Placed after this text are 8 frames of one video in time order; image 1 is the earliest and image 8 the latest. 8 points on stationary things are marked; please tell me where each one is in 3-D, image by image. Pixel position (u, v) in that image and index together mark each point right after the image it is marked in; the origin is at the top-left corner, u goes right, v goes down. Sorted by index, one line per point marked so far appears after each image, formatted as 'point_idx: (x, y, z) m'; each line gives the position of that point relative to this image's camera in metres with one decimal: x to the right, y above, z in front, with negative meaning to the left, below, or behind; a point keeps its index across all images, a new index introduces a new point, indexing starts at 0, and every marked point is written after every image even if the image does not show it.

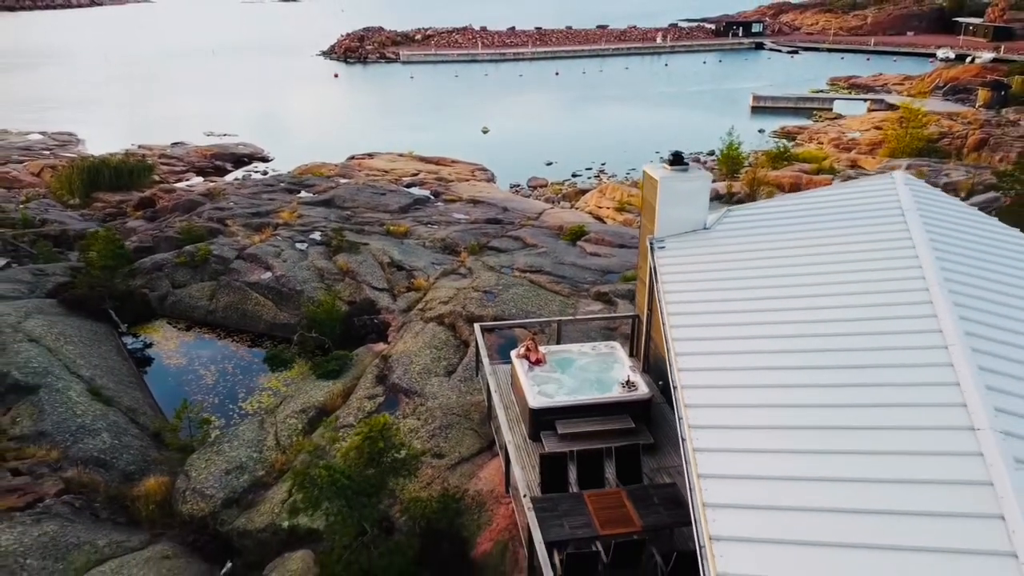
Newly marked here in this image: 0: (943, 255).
0: (+3.8, +0.3, +7.1) m
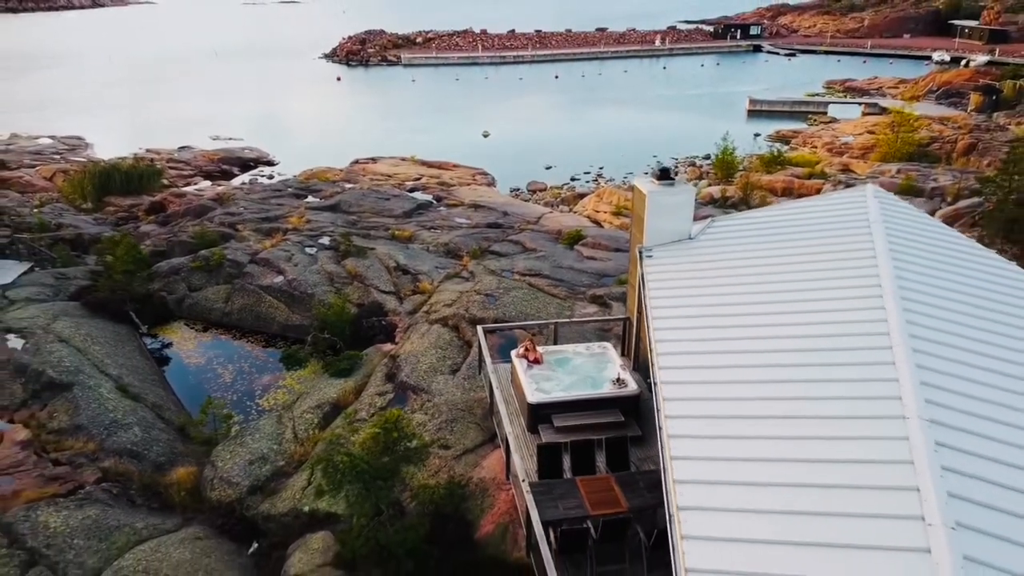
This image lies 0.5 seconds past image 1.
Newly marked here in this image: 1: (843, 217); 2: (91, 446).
0: (+3.8, +0.2, +7.9) m
1: (+4.0, +0.9, +9.5) m
2: (-5.2, -2.0, +10.0) m
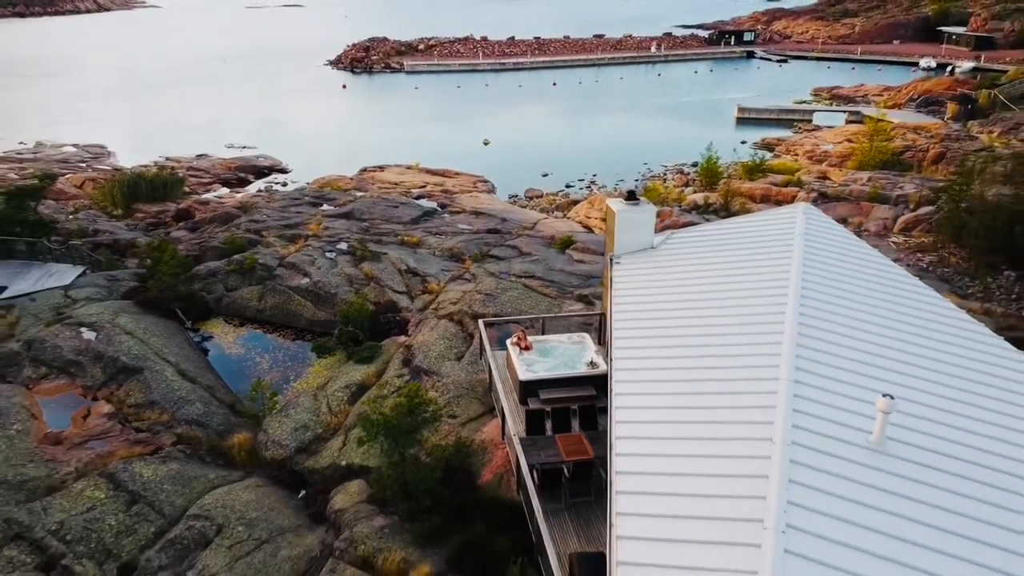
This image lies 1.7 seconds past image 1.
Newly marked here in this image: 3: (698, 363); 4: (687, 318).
0: (+3.8, +0.2, +10.1) m
1: (+3.9, +0.8, +11.8) m
2: (-5.3, -2.0, +12.3) m
3: (+2.0, -0.8, +8.5) m
4: (+2.1, -0.3, +9.6) m
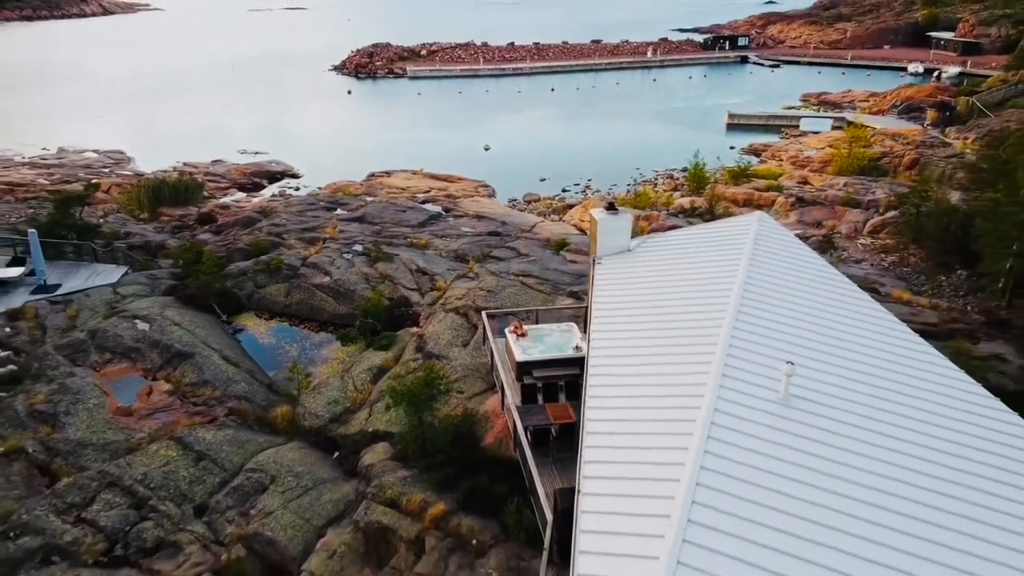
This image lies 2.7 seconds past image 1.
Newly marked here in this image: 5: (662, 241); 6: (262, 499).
0: (+3.7, +0.3, +12.3) m
1: (+3.9, +0.9, +14.0) m
2: (-5.3, -1.9, +14.5) m
3: (+2.0, -0.7, +10.7) m
4: (+2.1, -0.3, +11.8) m
5: (+2.7, +0.8, +14.5) m
6: (-3.6, -3.0, +11.4) m
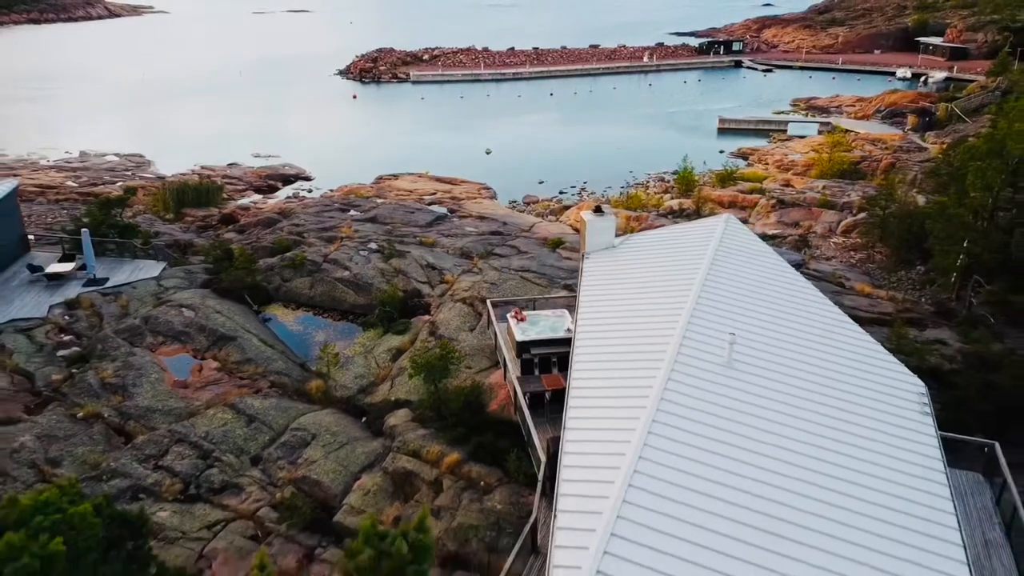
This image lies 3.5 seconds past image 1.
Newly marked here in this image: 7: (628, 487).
0: (+3.7, +0.5, +14.7) m
1: (+3.9, +1.1, +16.4) m
2: (-5.3, -1.7, +16.8) m
3: (+2.0, -0.5, +13.0) m
4: (+2.1, -0.1, +14.2) m
5: (+2.7, +1.0, +16.8) m
6: (-3.5, -2.8, +13.7) m
7: (+1.2, -2.2, +7.9) m
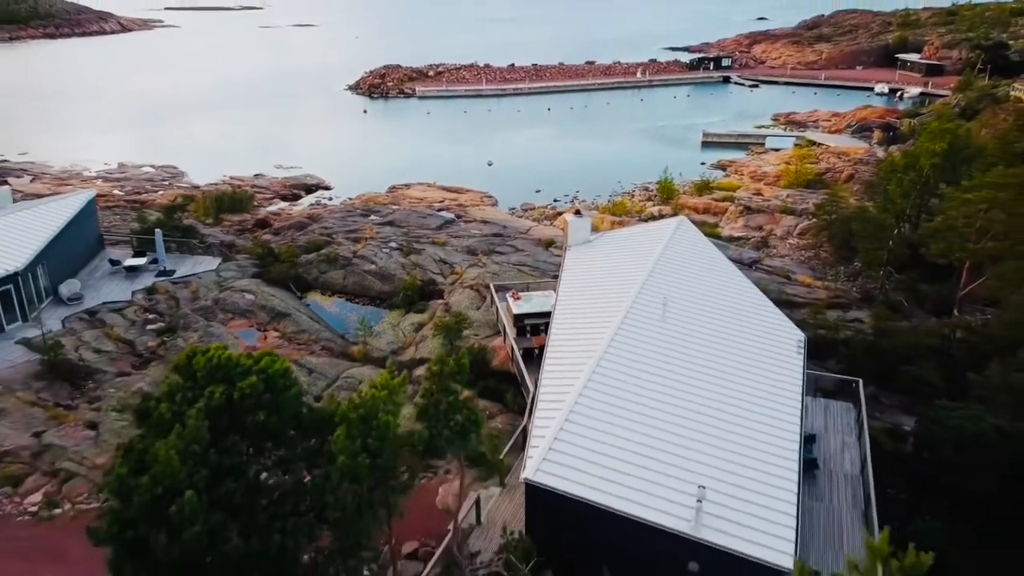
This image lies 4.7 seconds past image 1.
0: (+3.7, +0.9, +19.3) m
1: (+3.8, +1.5, +21.0) m
2: (-5.4, -1.3, +21.4) m
3: (+1.9, -0.1, +17.6) m
4: (+2.1, +0.3, +18.8) m
5: (+2.7, +1.4, +21.4) m
6: (-3.6, -2.4, +18.3) m
7: (+1.1, -1.7, +12.5) m
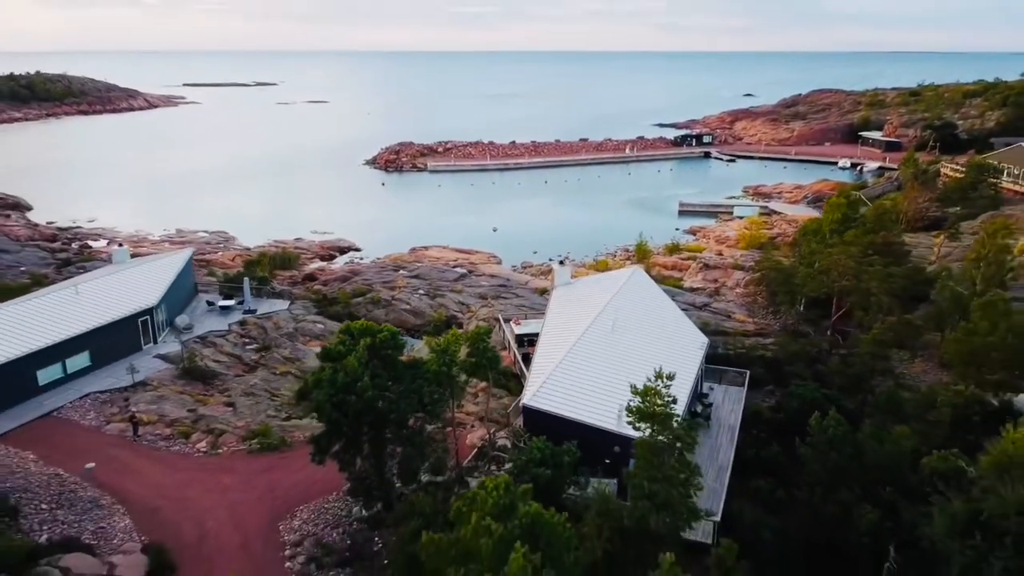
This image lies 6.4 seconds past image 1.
0: (+3.8, 0.0, +27.8) m
1: (+3.9, +0.4, +29.5) m
2: (-5.3, -2.4, +29.7) m
3: (+2.0, -0.9, +26.0) m
4: (+2.1, -0.5, +27.2) m
5: (+2.8, +0.3, +29.9) m
6: (-3.5, -3.2, +26.5) m
7: (+1.2, -2.0, +20.8) m
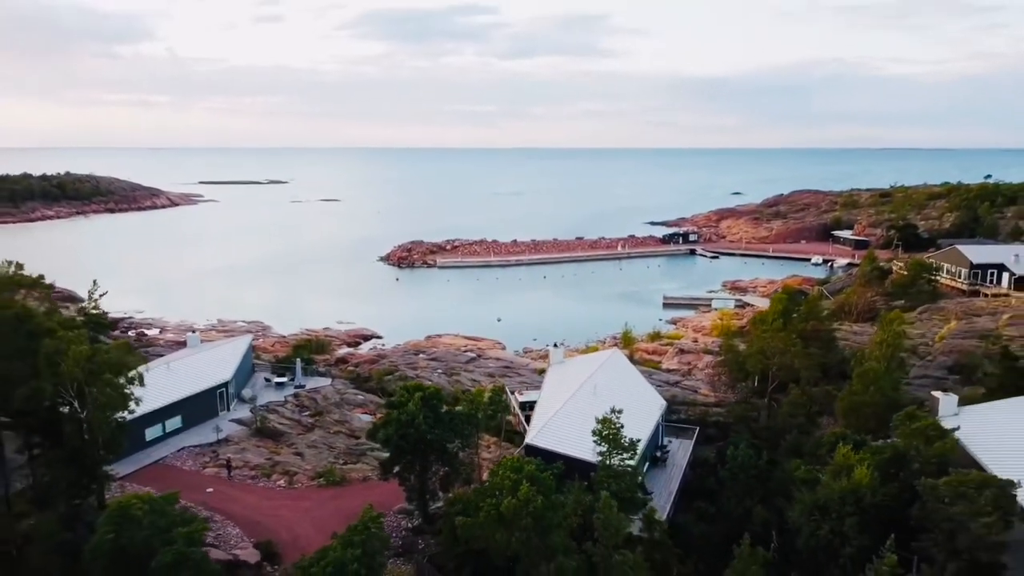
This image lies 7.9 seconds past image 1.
0: (+4.0, -3.5, +35.6) m
1: (+4.1, -3.2, +37.3) m
2: (-5.1, -6.0, +37.2) m
3: (+2.2, -4.1, +33.7) m
4: (+2.3, -3.9, +34.9) m
5: (+3.0, -3.4, +37.8) m
6: (-3.3, -6.5, +34.0) m
7: (+1.4, -4.7, +28.4) m
